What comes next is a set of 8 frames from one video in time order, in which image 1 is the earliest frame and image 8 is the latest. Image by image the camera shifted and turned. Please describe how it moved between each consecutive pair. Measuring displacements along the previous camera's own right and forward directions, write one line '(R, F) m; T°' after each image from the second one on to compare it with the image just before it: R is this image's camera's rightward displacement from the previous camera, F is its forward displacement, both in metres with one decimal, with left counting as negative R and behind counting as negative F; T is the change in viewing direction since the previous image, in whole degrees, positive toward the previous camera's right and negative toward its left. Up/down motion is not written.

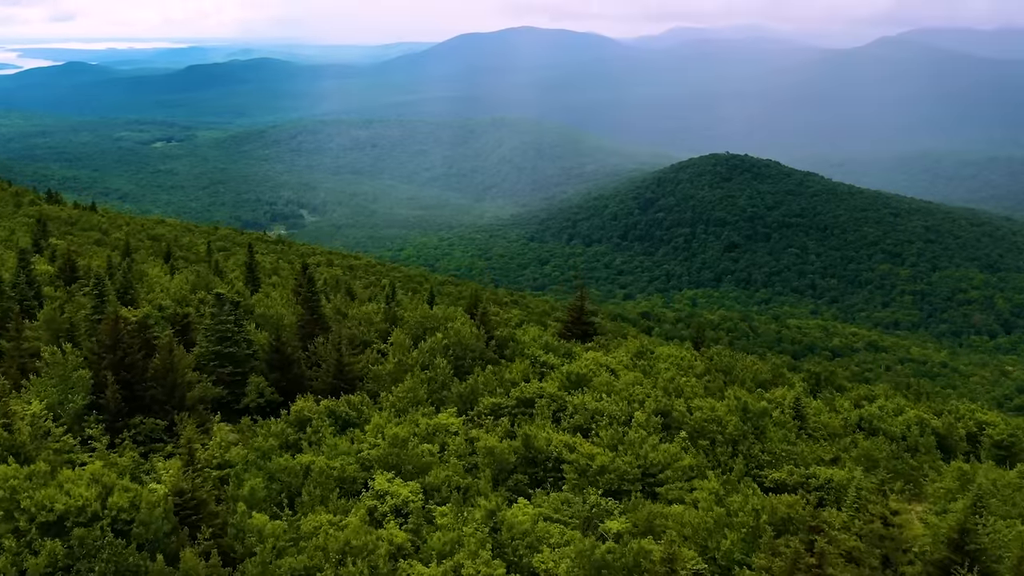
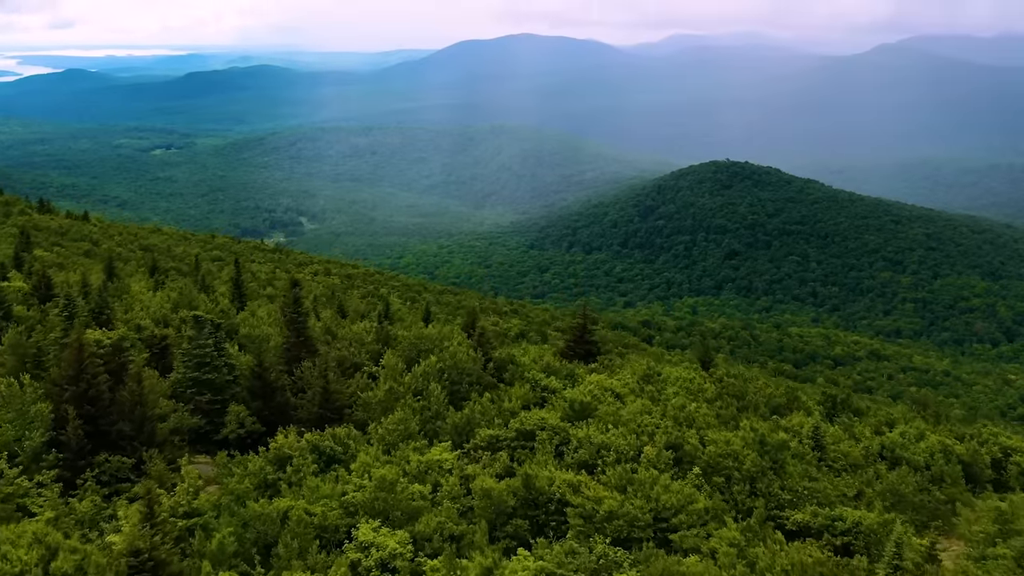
(0.0, +0.3) m; 0°
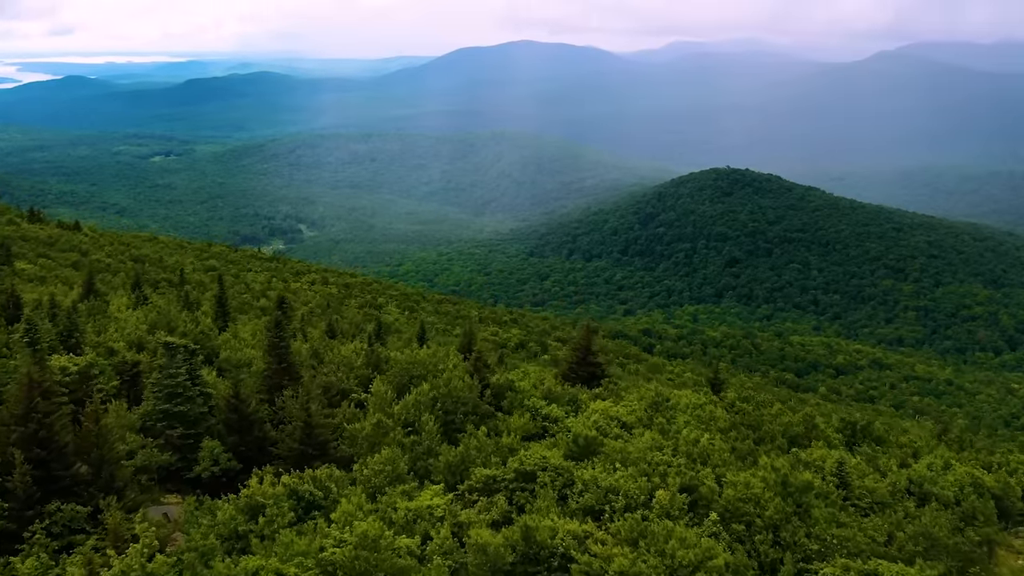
(0.0, +0.4) m; 0°
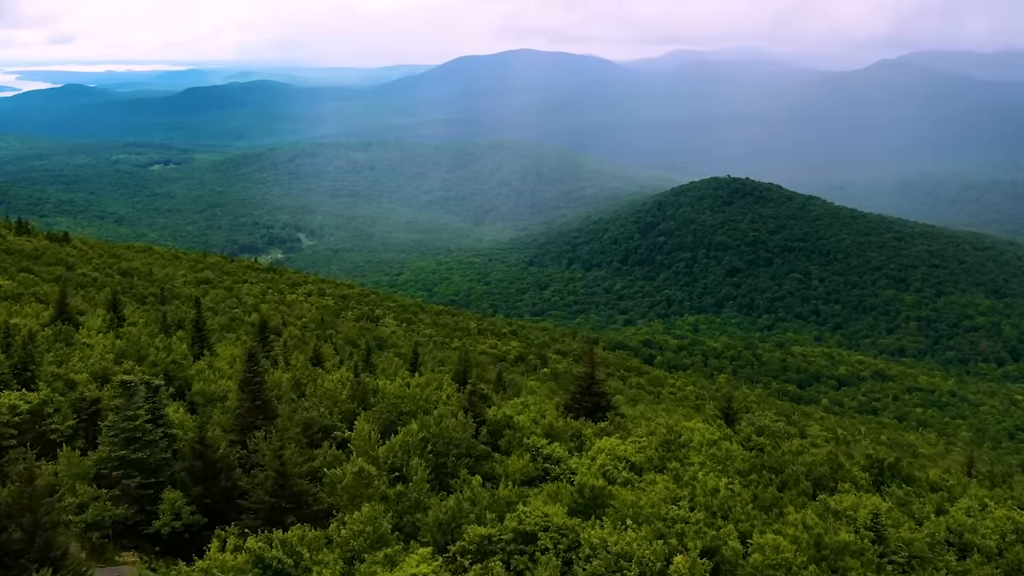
(0.0, +0.4) m; 0°
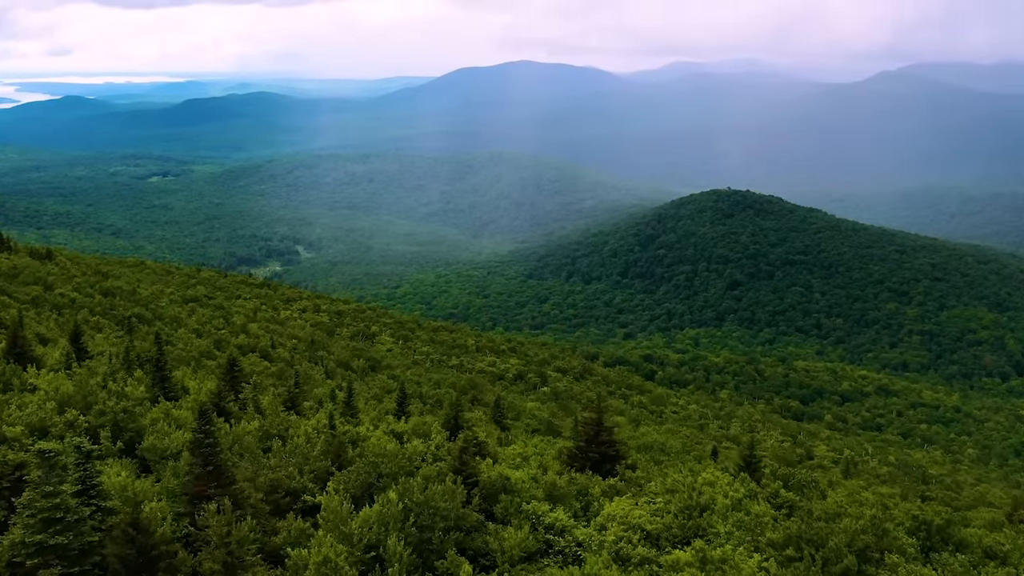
(0.0, +0.6) m; 0°
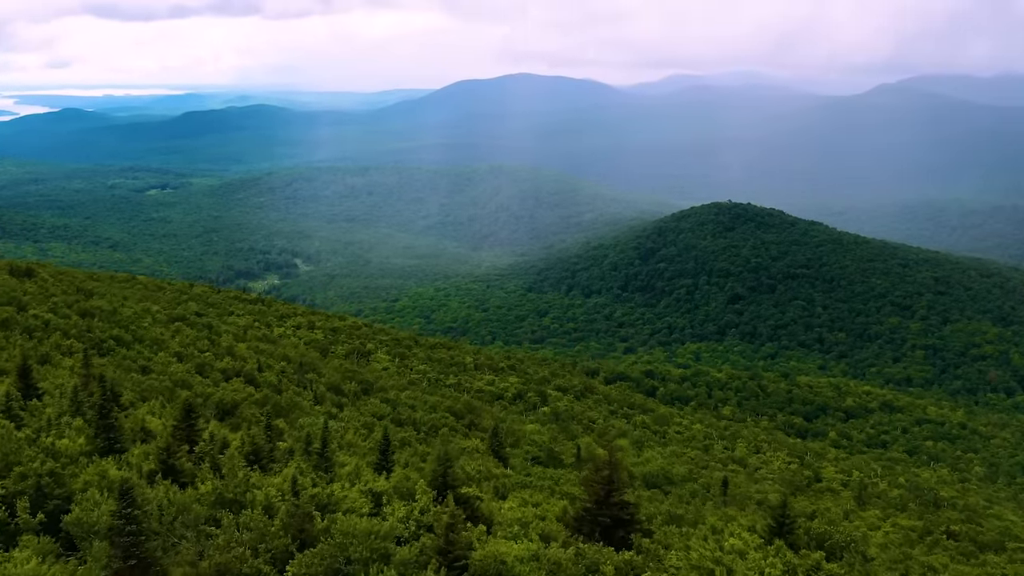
(0.0, +0.7) m; 0°
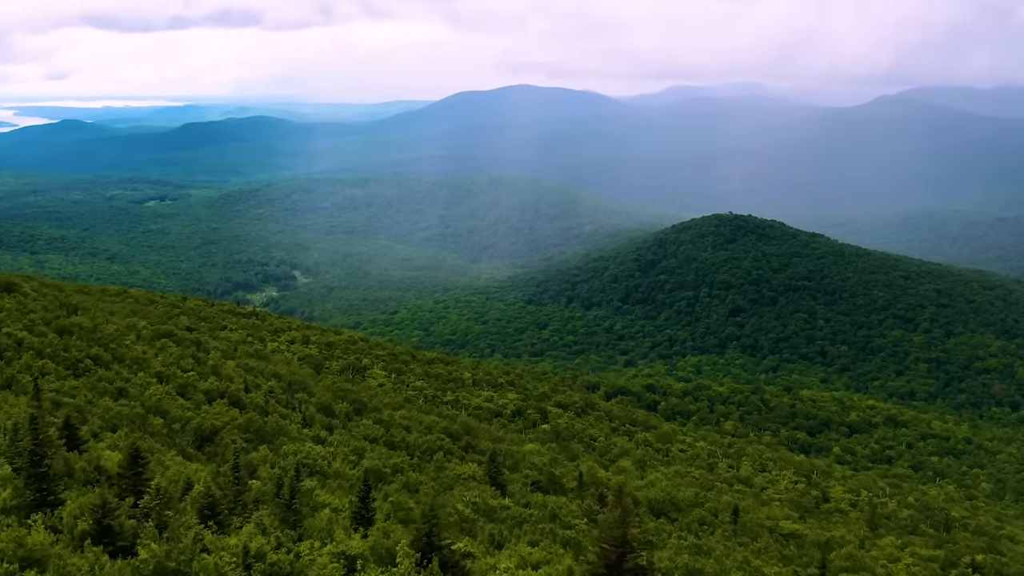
(0.0, +0.6) m; 0°
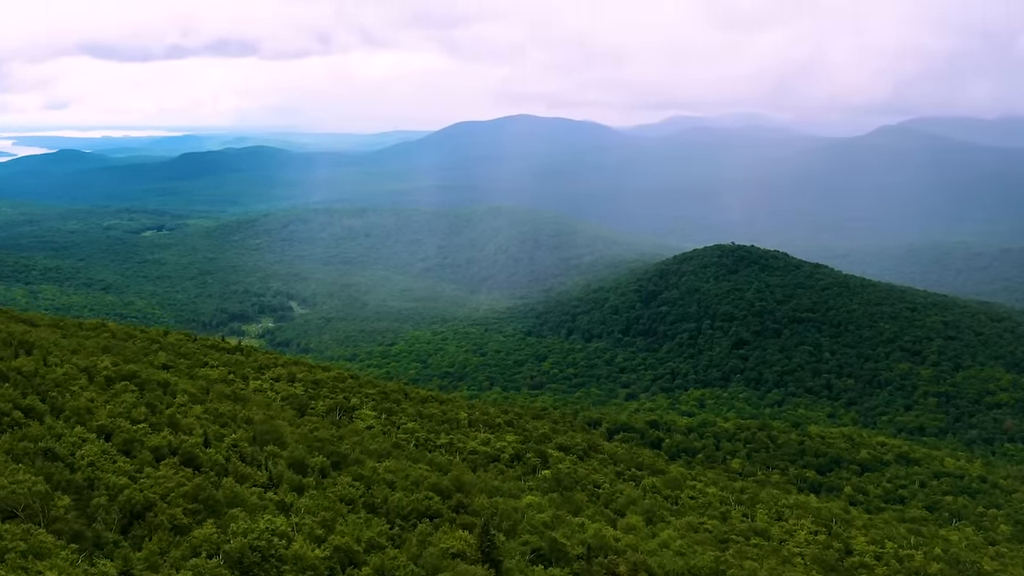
(0.0, +1.4) m; 0°
